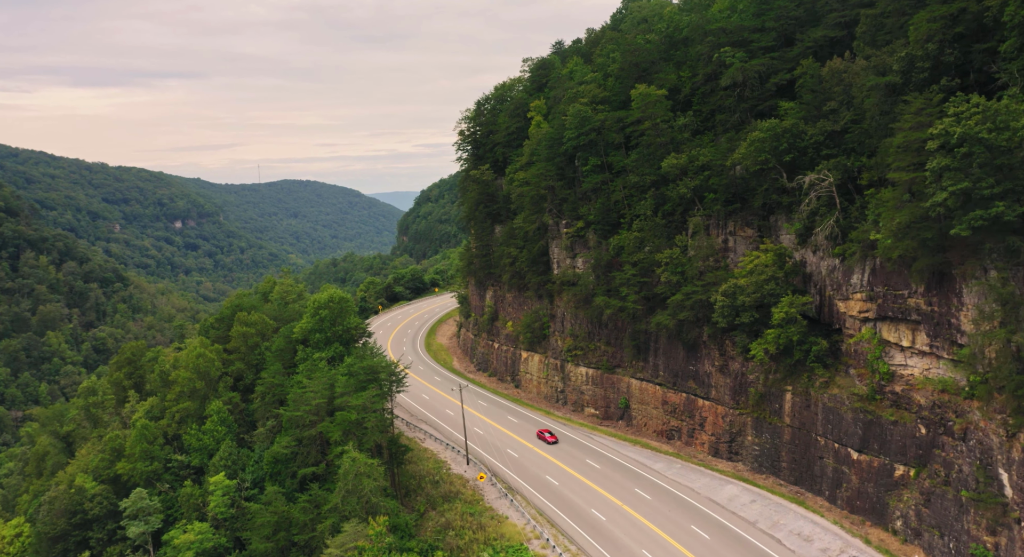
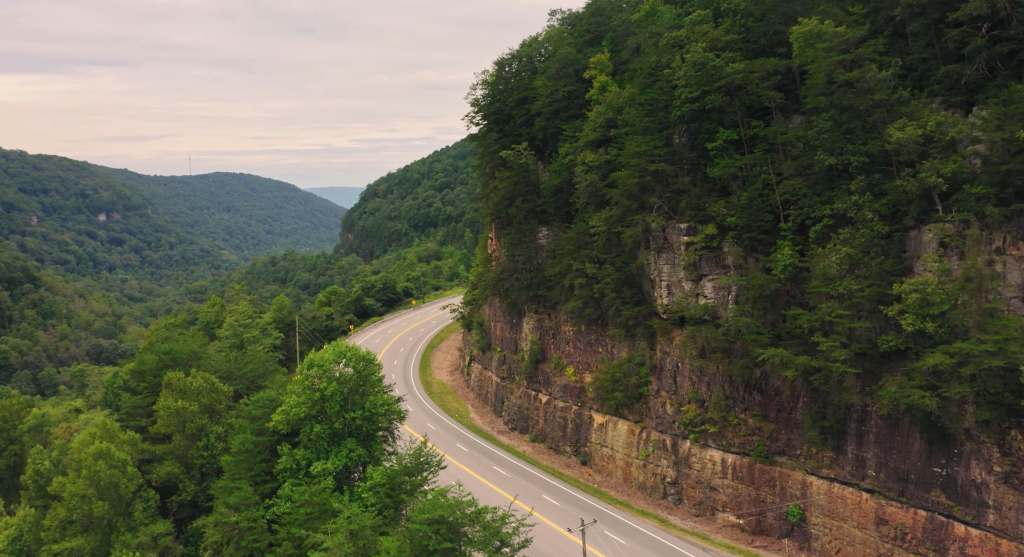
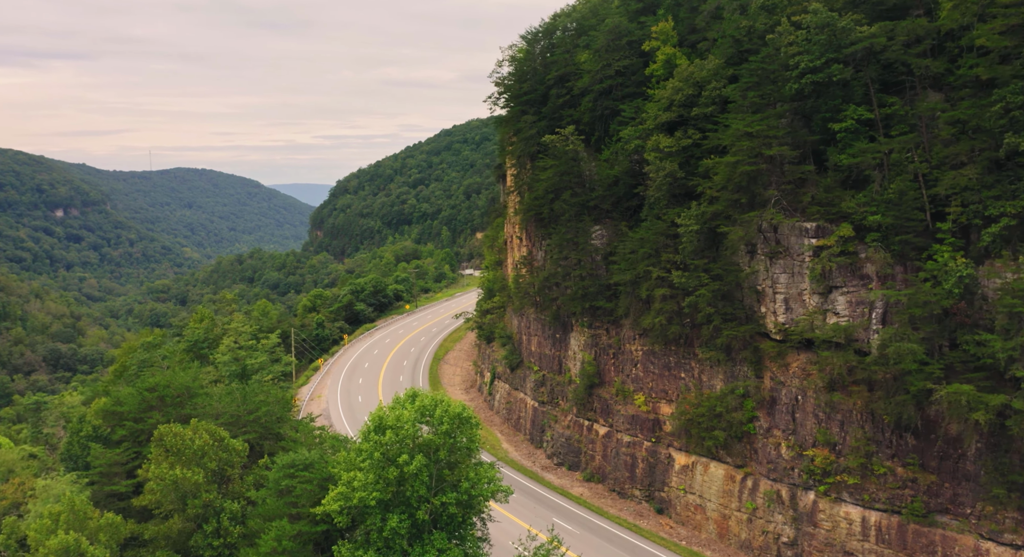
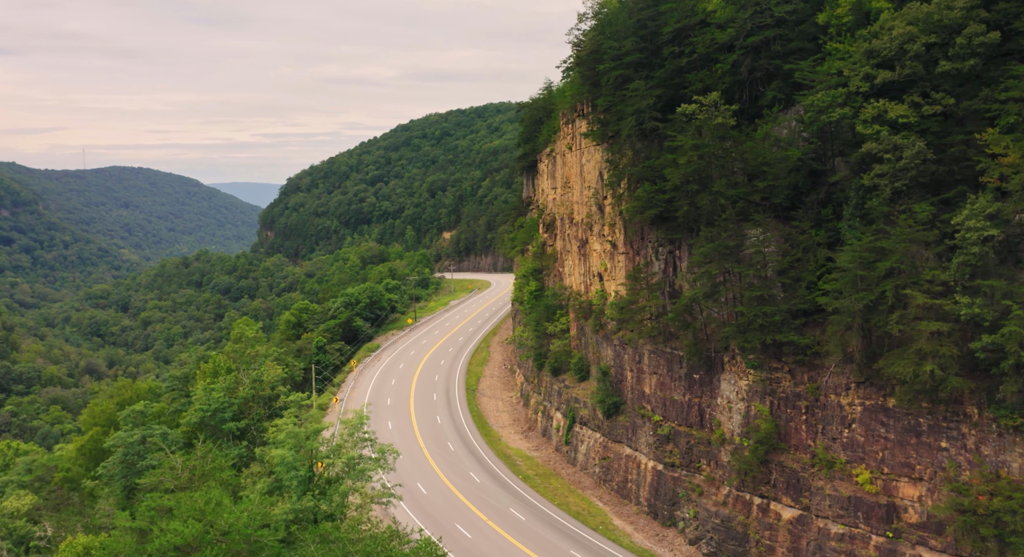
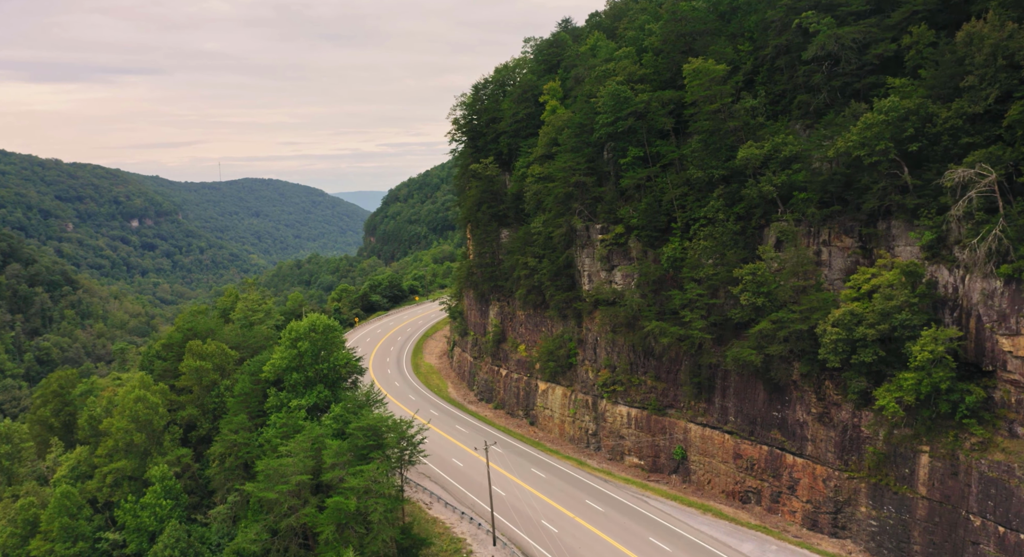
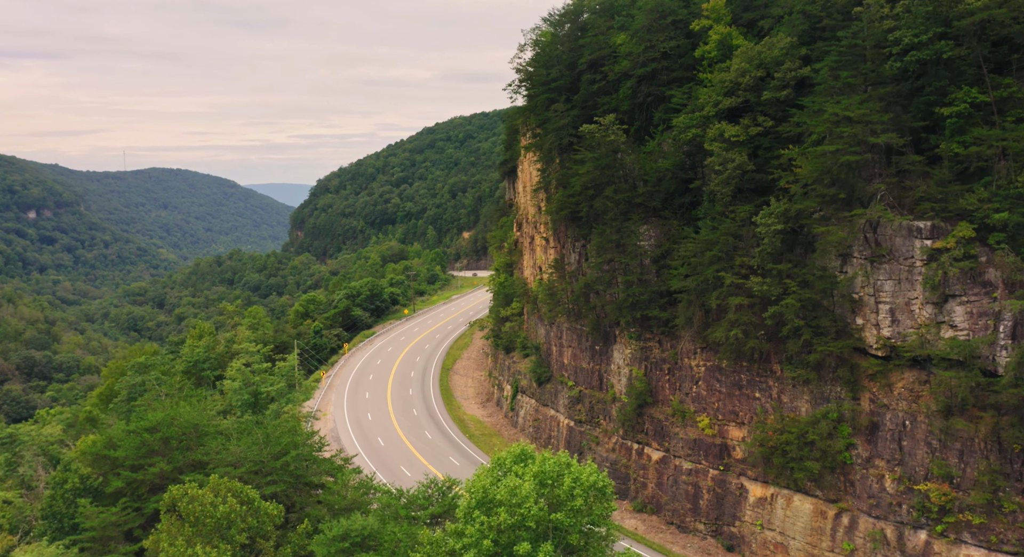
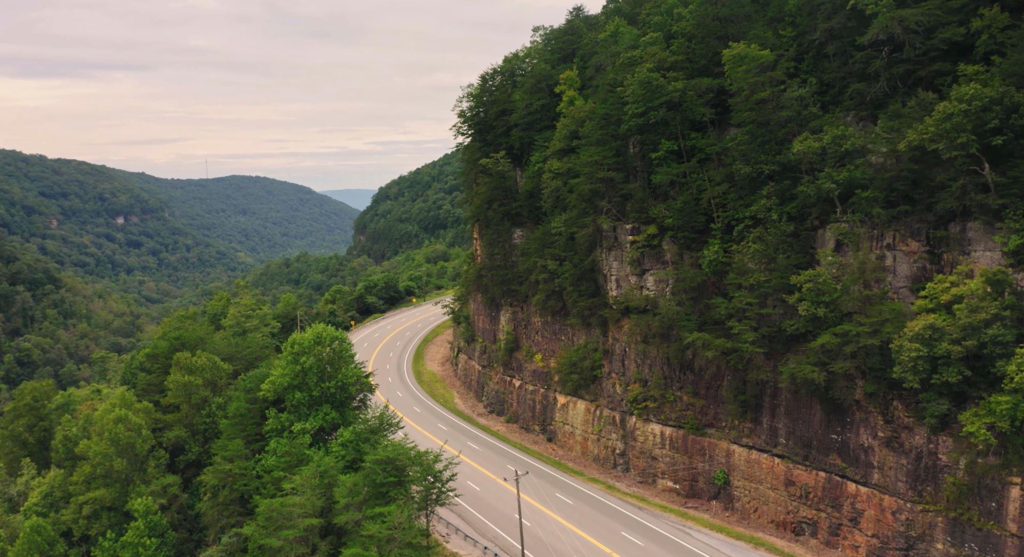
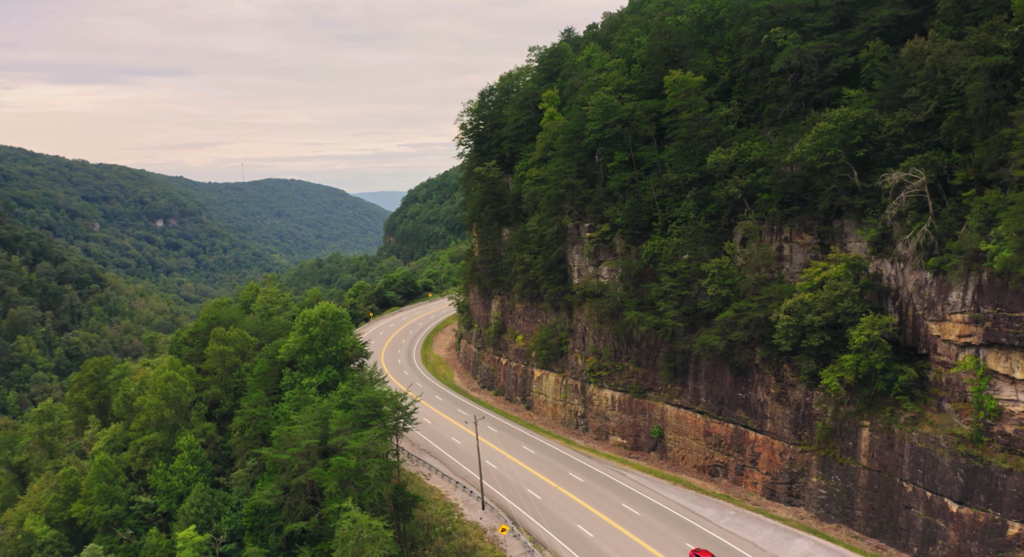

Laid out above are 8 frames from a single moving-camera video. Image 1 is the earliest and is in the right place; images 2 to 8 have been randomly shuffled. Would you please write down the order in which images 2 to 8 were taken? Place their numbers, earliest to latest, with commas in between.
8, 5, 7, 2, 3, 6, 4
